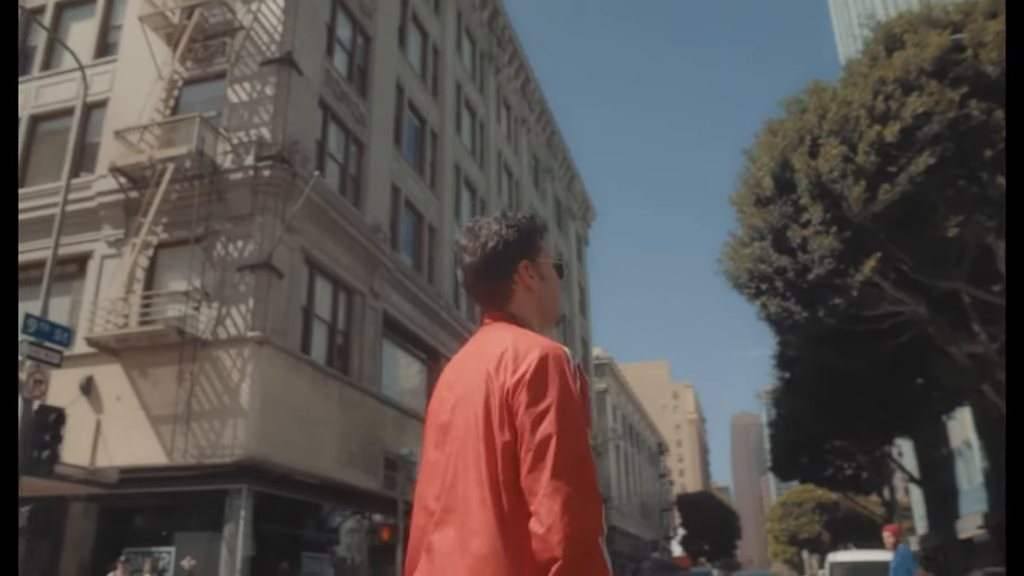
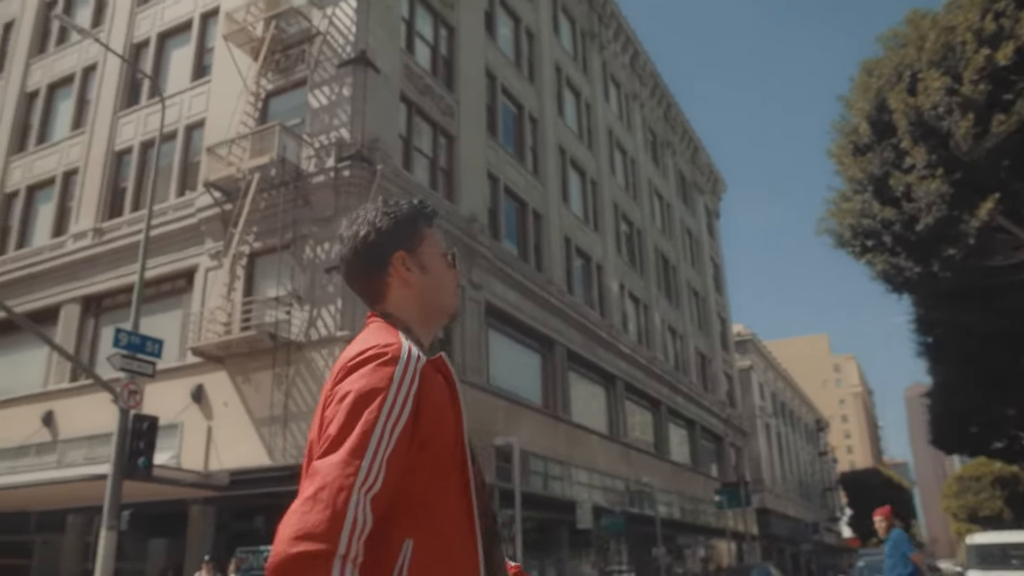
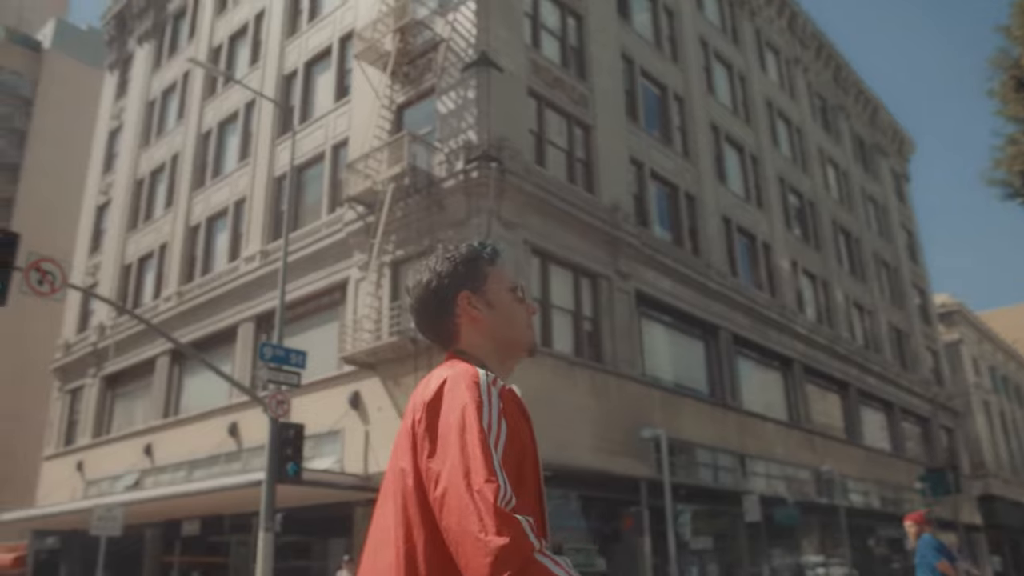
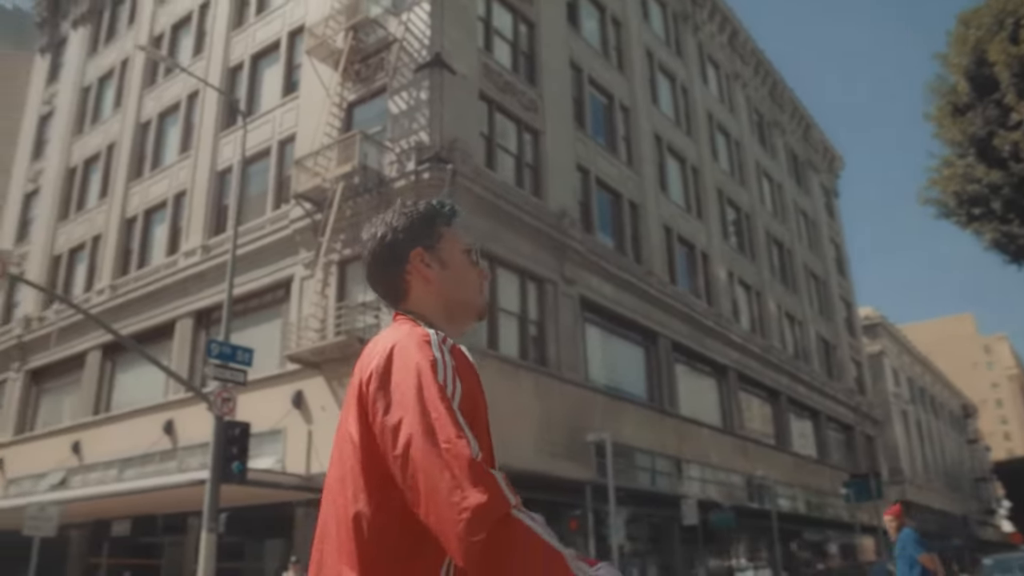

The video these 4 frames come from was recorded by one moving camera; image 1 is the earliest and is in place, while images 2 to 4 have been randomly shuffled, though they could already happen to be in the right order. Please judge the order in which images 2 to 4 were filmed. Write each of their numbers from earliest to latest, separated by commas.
2, 4, 3
